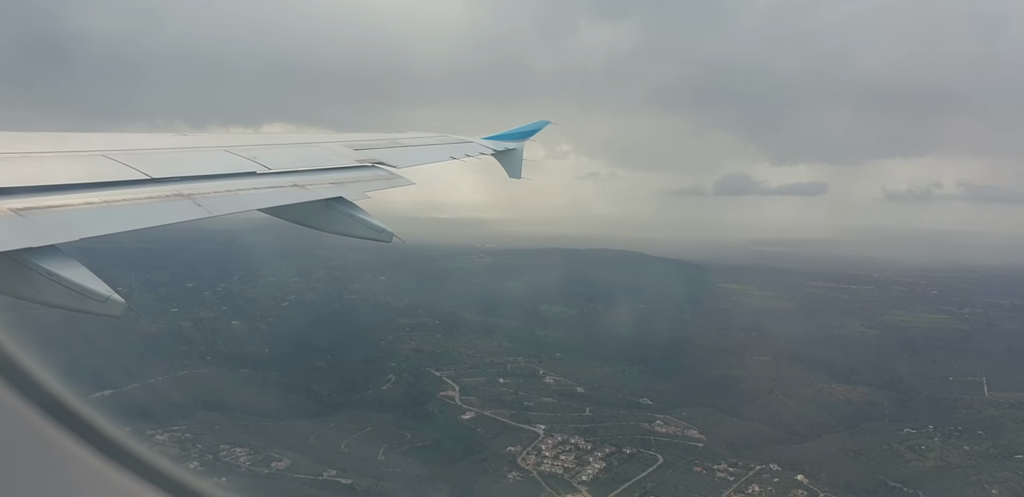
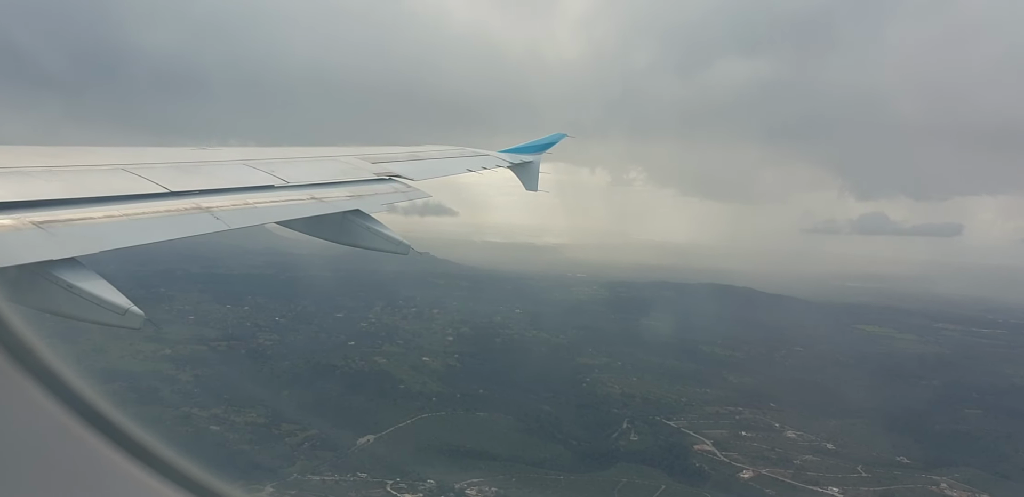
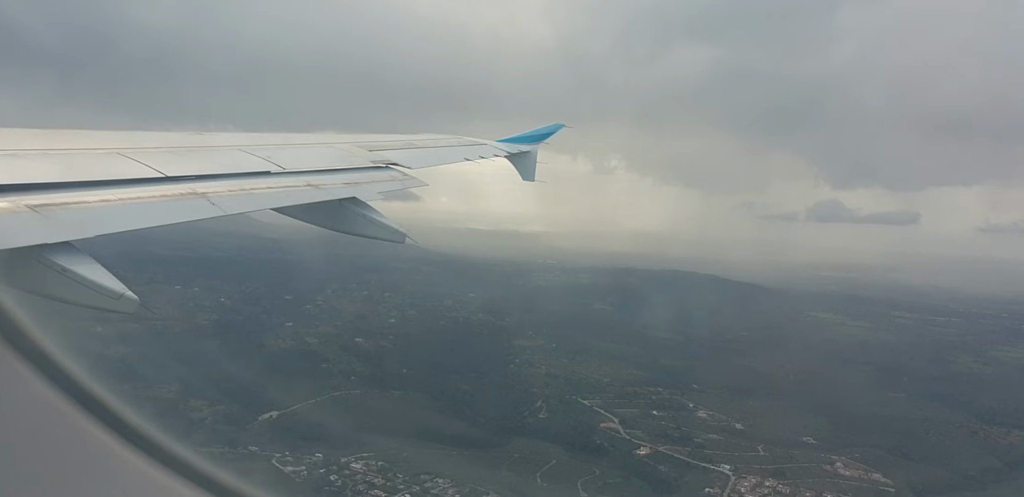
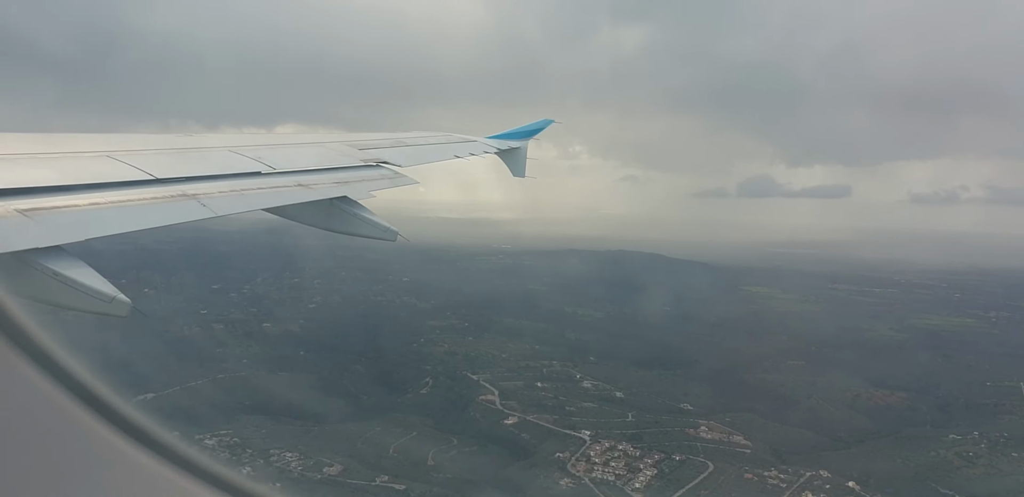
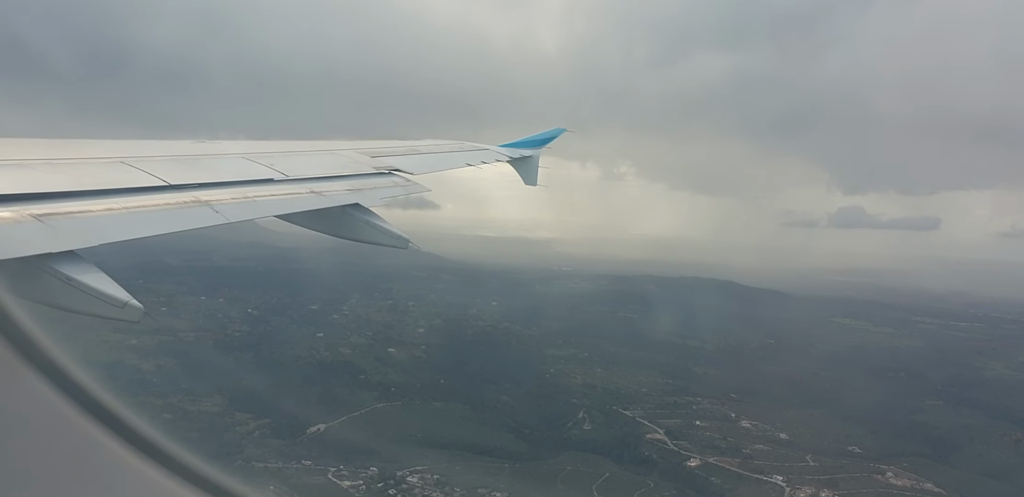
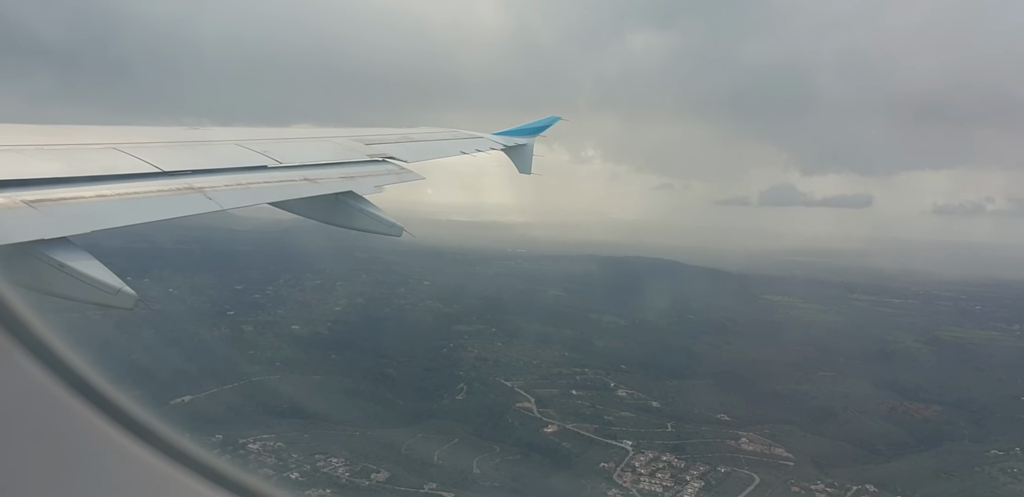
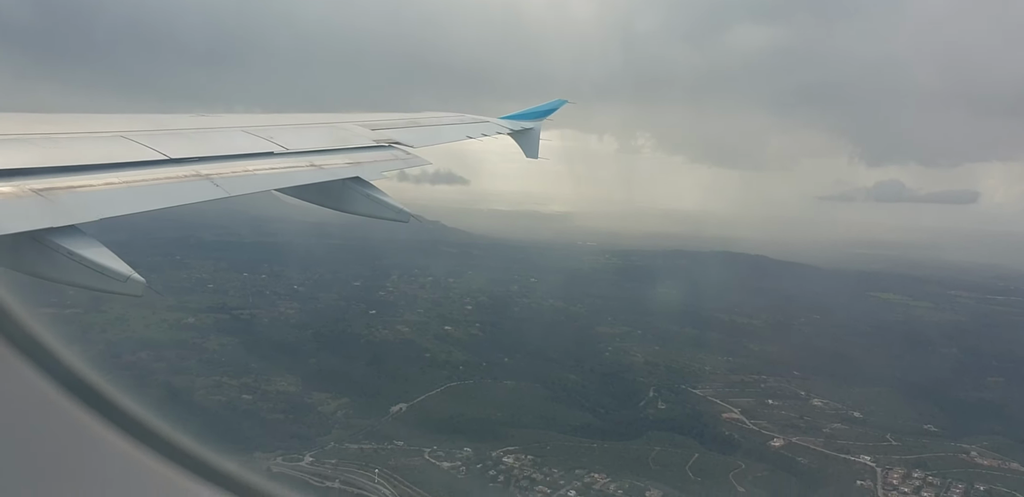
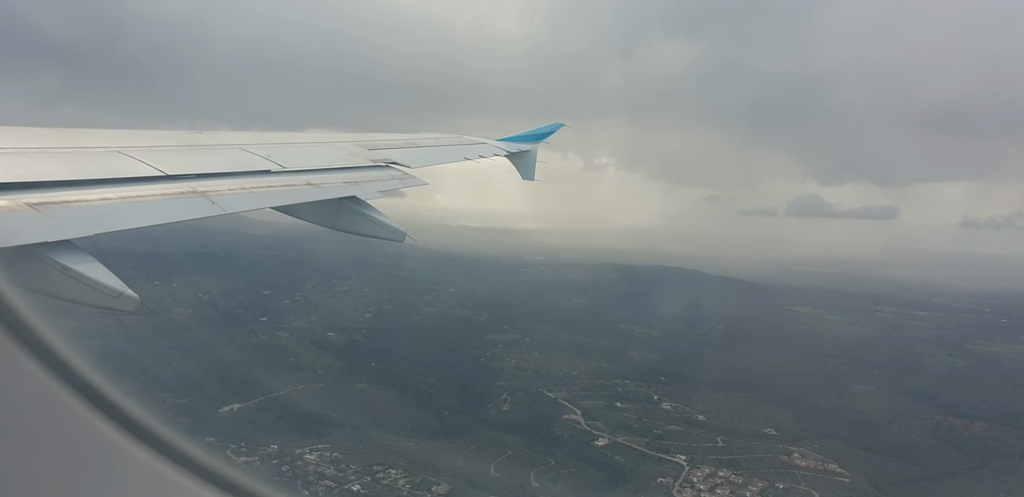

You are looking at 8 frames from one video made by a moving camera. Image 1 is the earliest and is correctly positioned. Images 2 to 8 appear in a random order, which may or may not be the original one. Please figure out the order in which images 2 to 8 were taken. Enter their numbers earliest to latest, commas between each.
4, 6, 8, 3, 5, 2, 7
